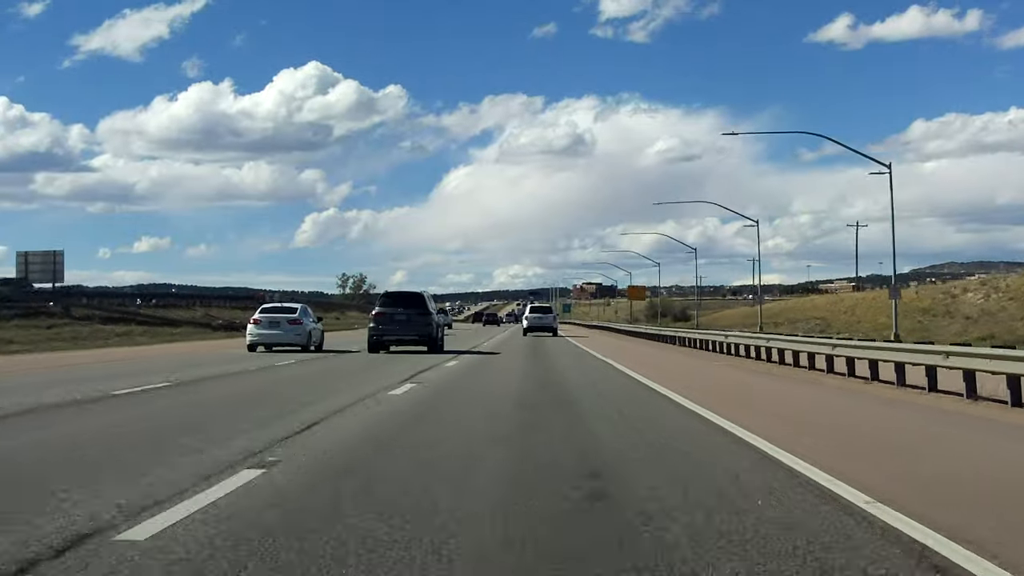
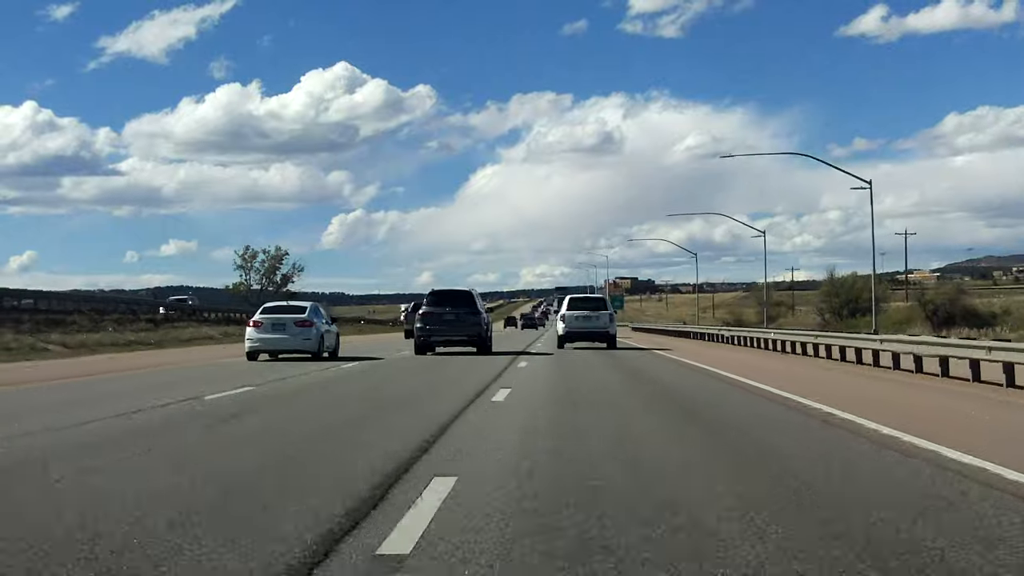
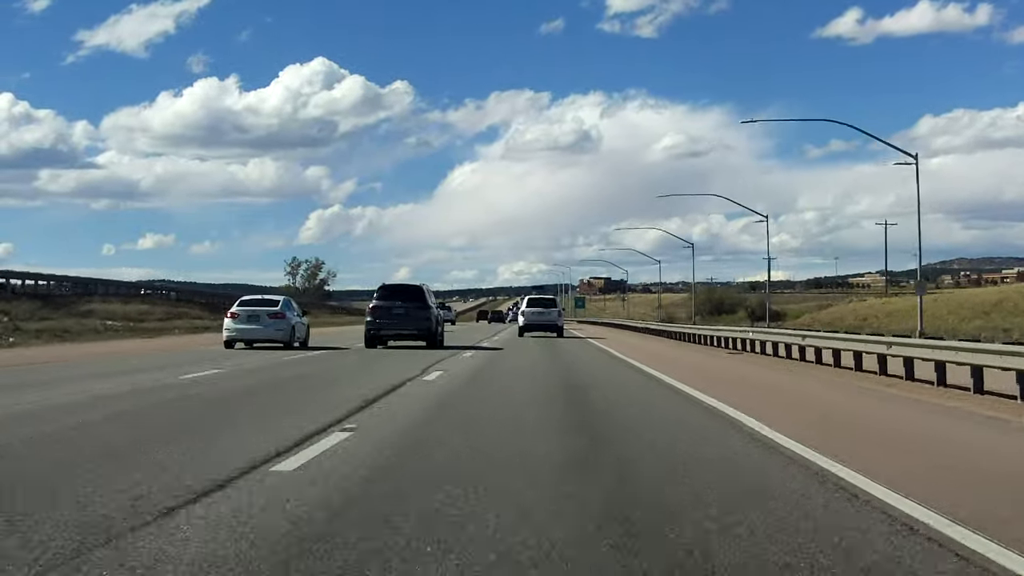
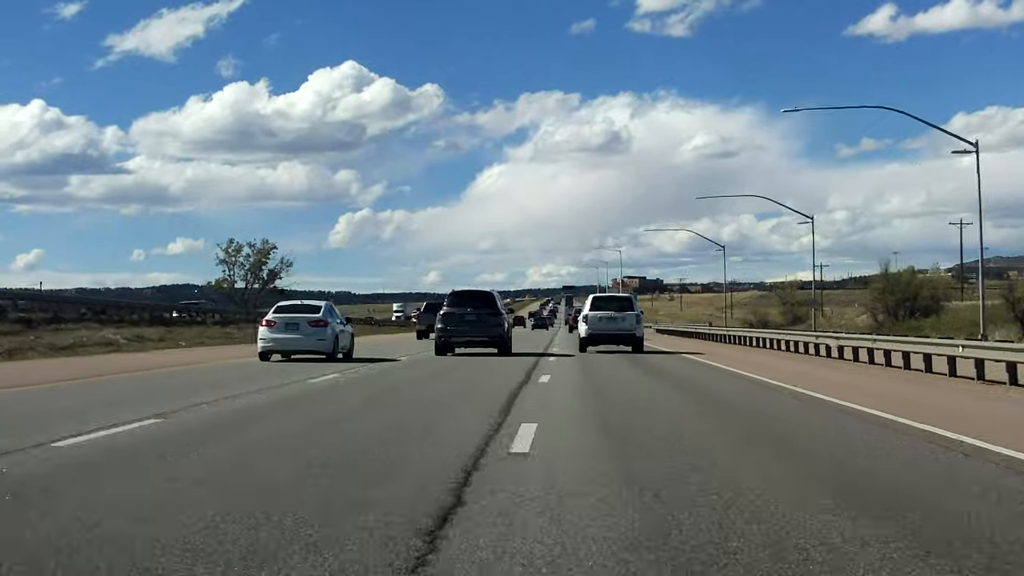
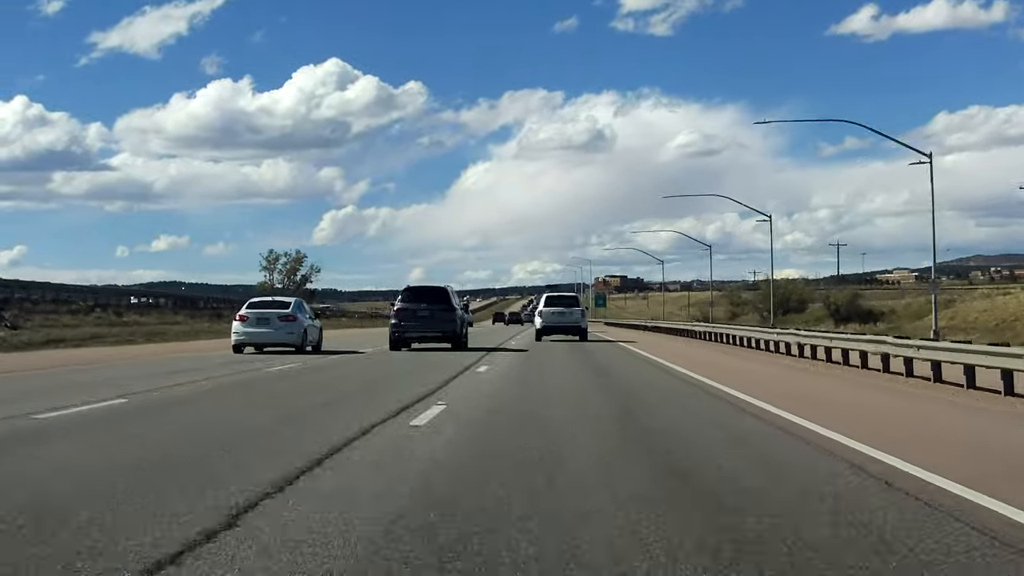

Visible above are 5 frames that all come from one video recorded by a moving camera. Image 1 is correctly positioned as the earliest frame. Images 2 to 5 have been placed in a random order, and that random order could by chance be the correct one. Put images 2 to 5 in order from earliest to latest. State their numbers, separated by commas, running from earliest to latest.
3, 5, 2, 4
